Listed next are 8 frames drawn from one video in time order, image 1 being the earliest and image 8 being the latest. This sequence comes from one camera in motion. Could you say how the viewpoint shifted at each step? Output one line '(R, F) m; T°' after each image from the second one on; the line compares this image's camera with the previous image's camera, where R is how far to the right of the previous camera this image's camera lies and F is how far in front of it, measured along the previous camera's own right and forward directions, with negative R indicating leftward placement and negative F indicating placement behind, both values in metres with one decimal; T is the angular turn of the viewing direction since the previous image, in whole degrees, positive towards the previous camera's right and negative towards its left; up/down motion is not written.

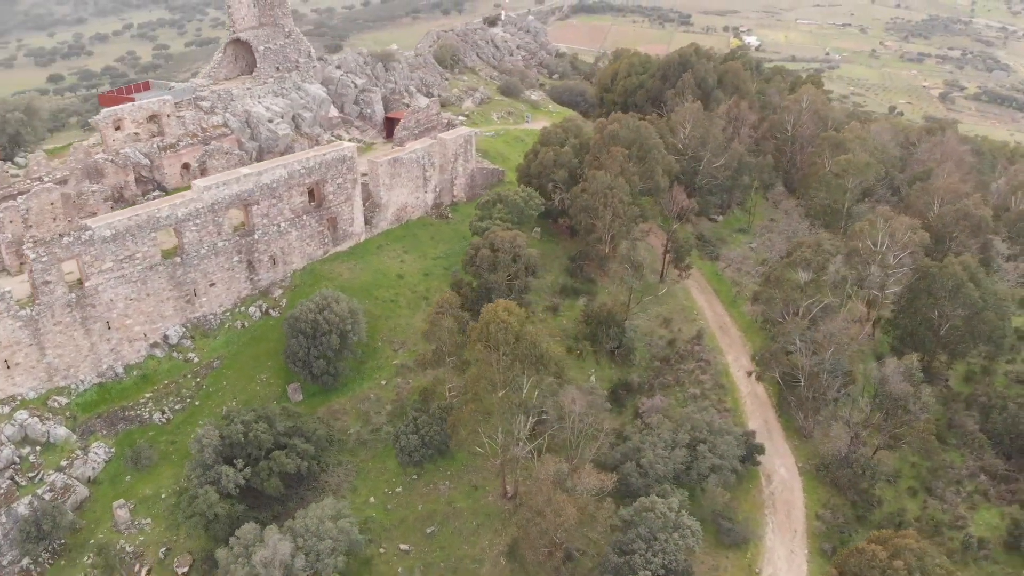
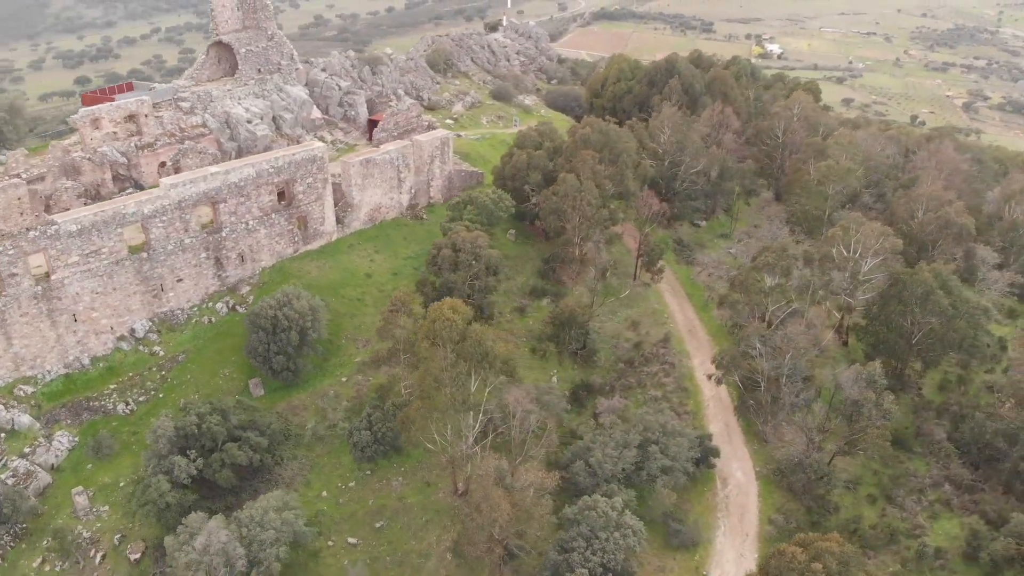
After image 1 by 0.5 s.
(+2.1, -0.3) m; -2°
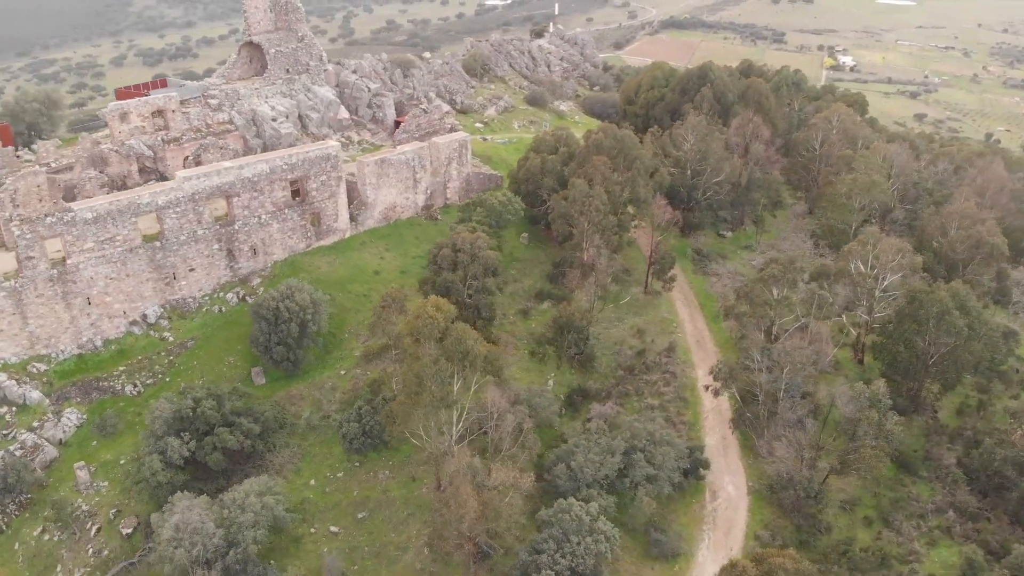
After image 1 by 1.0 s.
(+2.2, -0.2) m; -5°
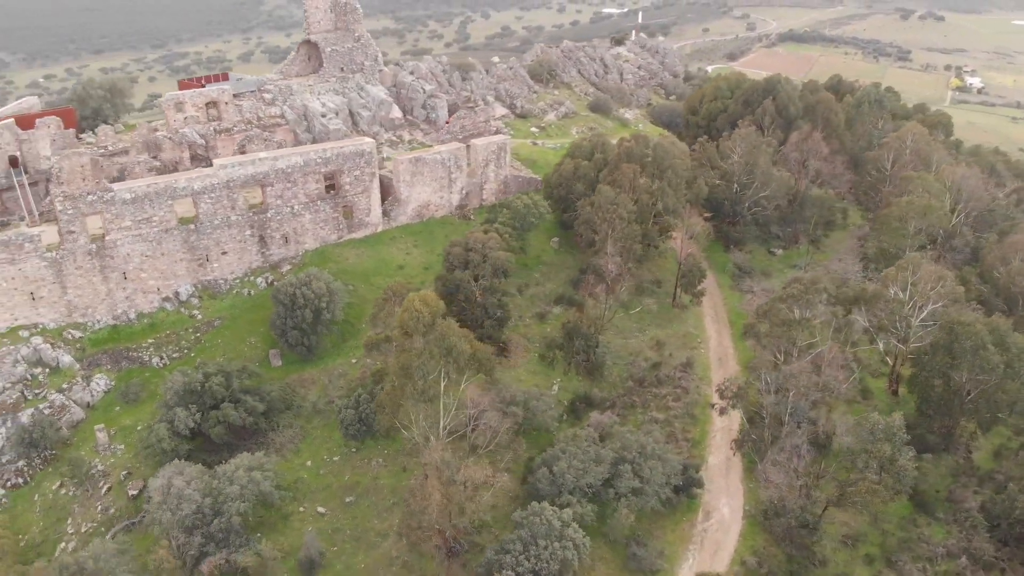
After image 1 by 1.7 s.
(+3.2, 0.0) m; -7°
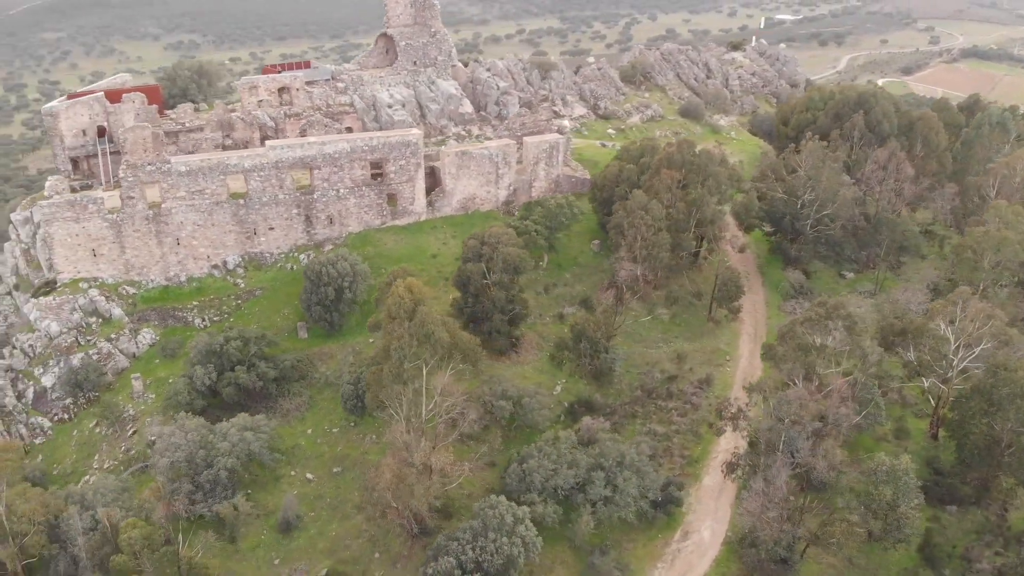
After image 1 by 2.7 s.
(+4.8, +0.2) m; -11°
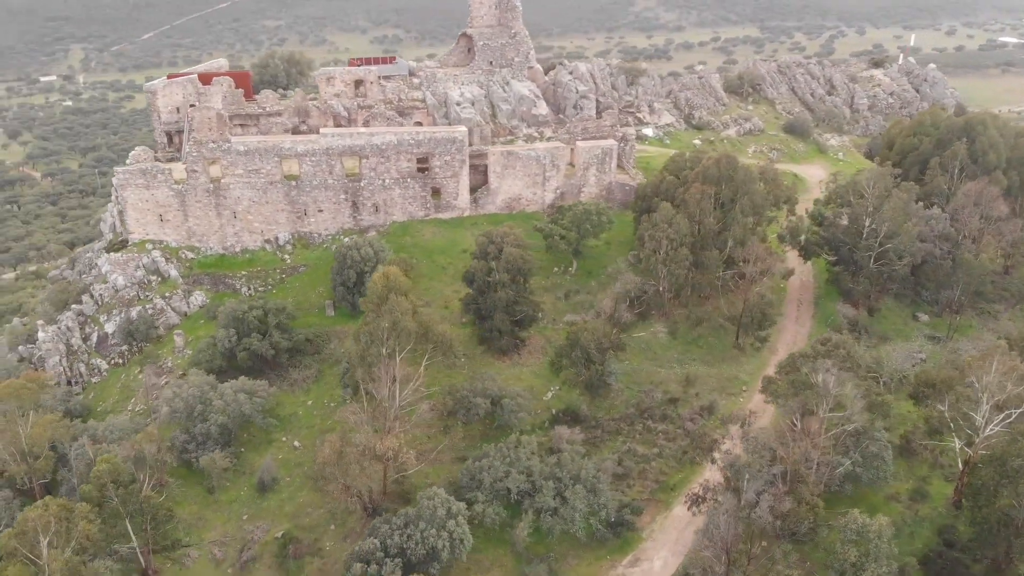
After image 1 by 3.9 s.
(+6.1, +0.5) m; -13°
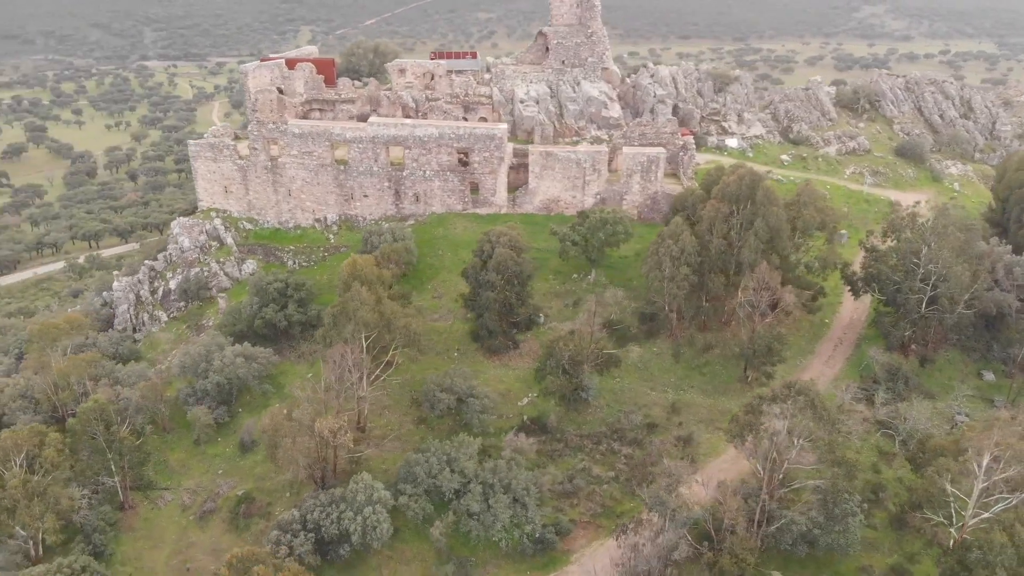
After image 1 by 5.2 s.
(+6.9, +1.0) m; -14°
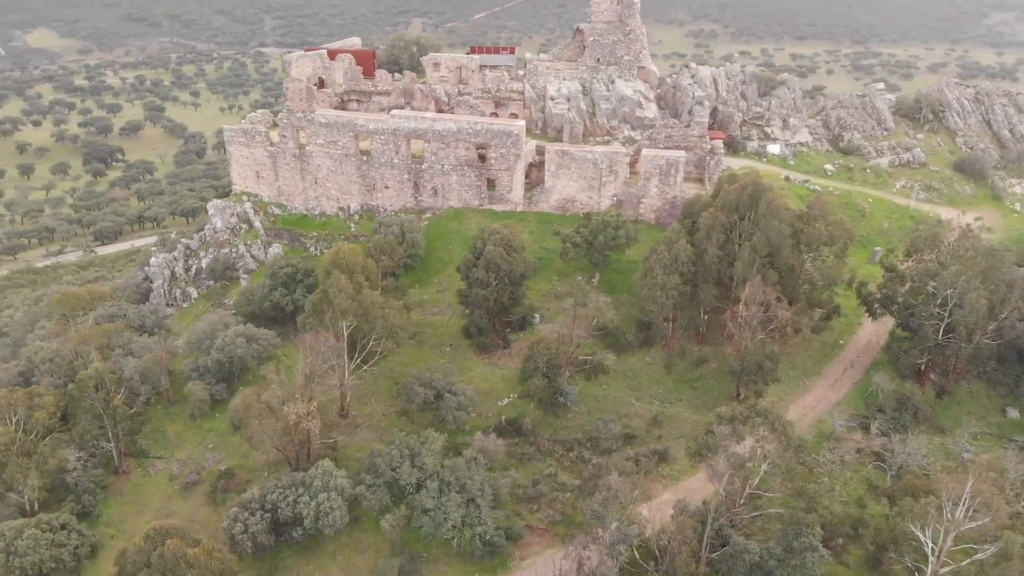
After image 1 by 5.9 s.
(+3.8, +0.5) m; -7°
